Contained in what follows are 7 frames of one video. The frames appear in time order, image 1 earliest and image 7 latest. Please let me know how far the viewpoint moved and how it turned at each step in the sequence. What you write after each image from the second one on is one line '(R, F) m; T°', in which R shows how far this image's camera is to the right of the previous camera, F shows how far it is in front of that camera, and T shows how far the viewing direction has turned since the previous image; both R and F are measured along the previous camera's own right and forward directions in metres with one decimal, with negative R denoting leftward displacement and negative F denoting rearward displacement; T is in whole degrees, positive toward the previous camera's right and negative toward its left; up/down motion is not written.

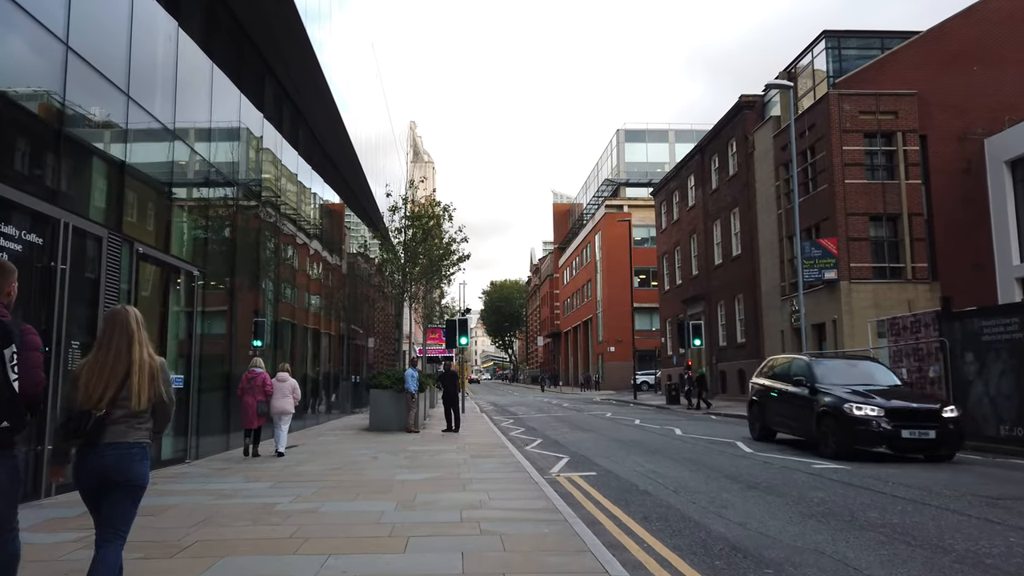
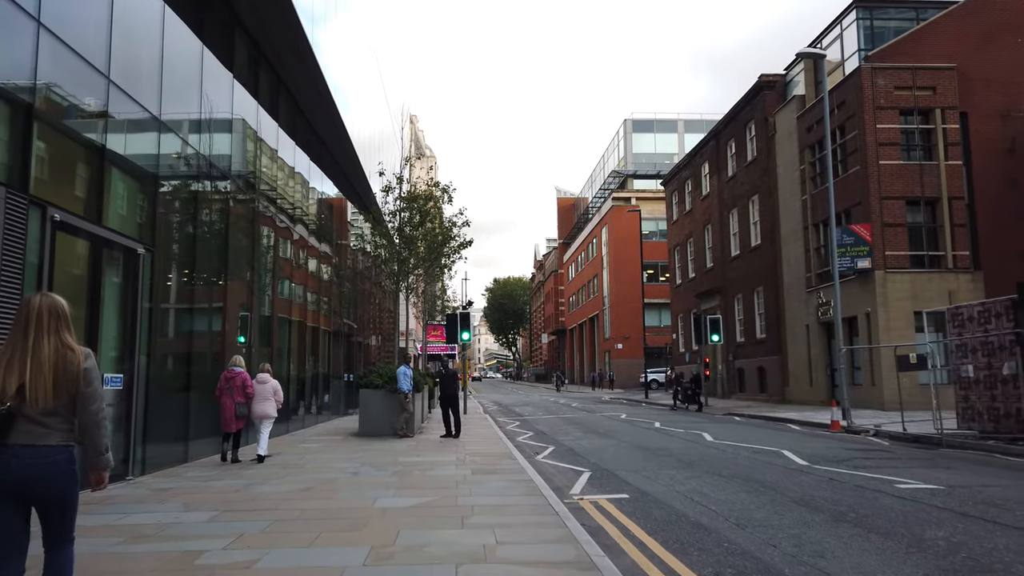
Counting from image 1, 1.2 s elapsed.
(-0.1, +2.0) m; 0°
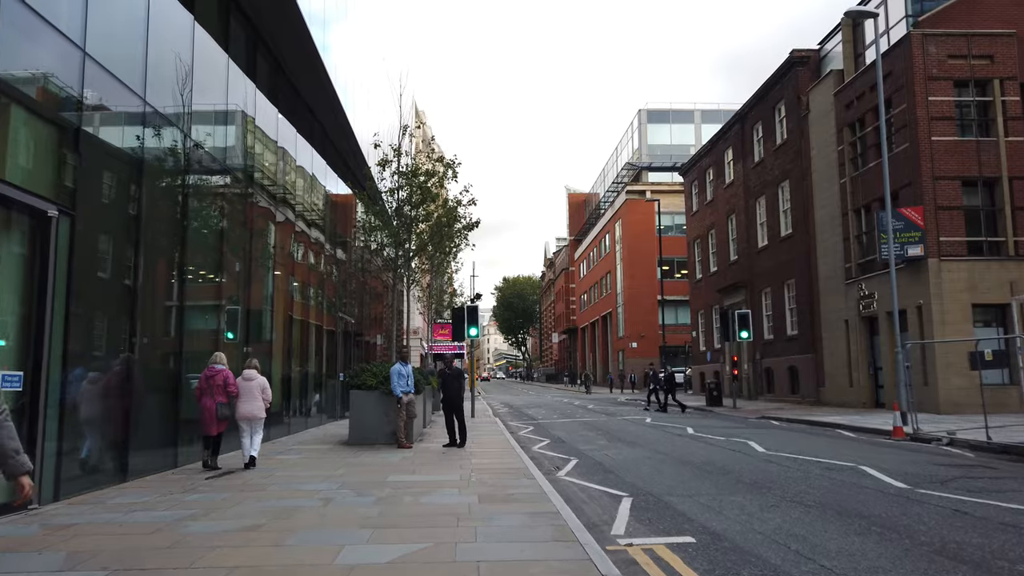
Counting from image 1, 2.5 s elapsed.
(-0.1, +2.2) m; -1°
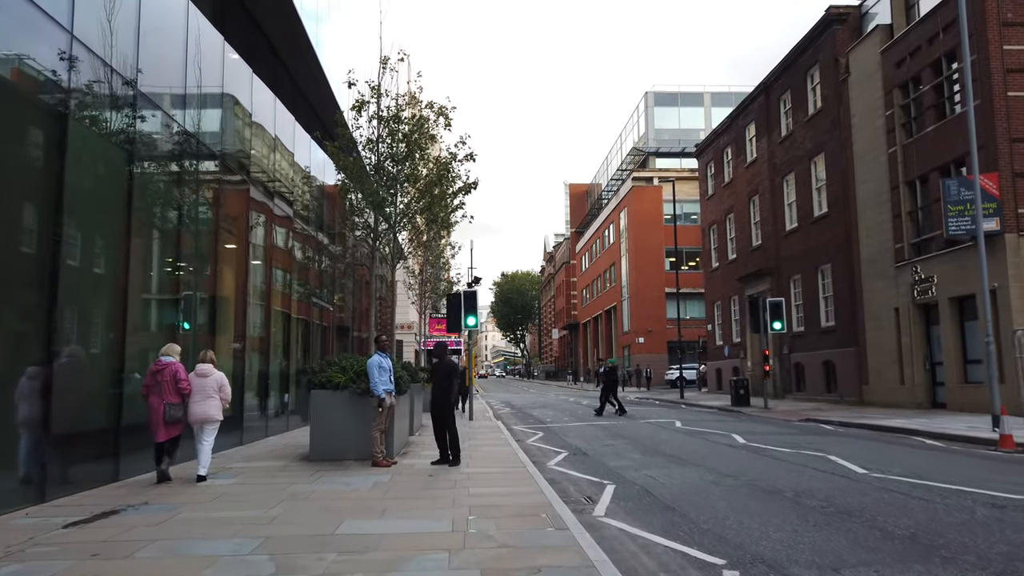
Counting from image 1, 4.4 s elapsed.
(-0.2, +3.1) m; 0°
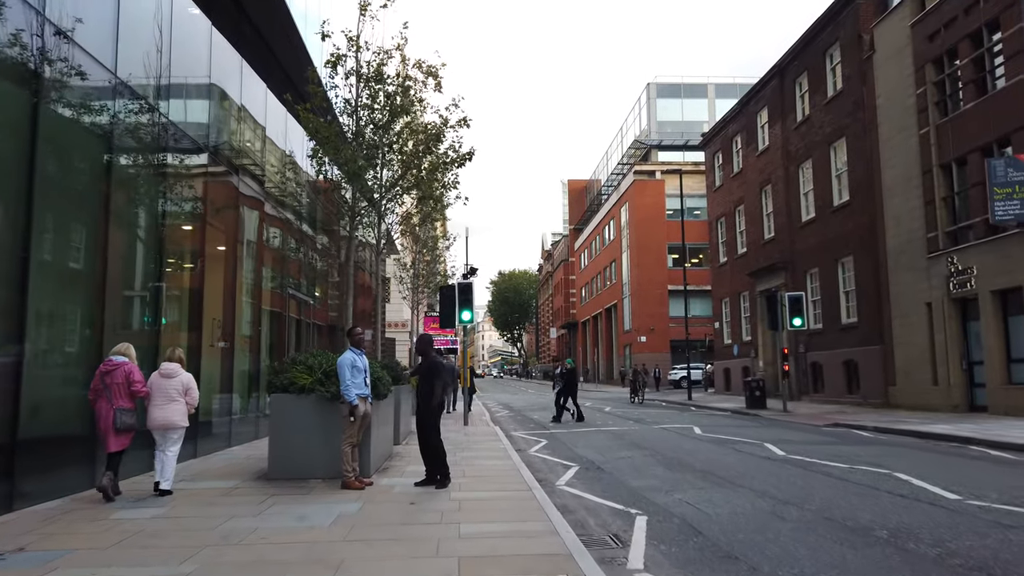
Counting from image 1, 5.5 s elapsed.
(-0.1, +1.8) m; 0°
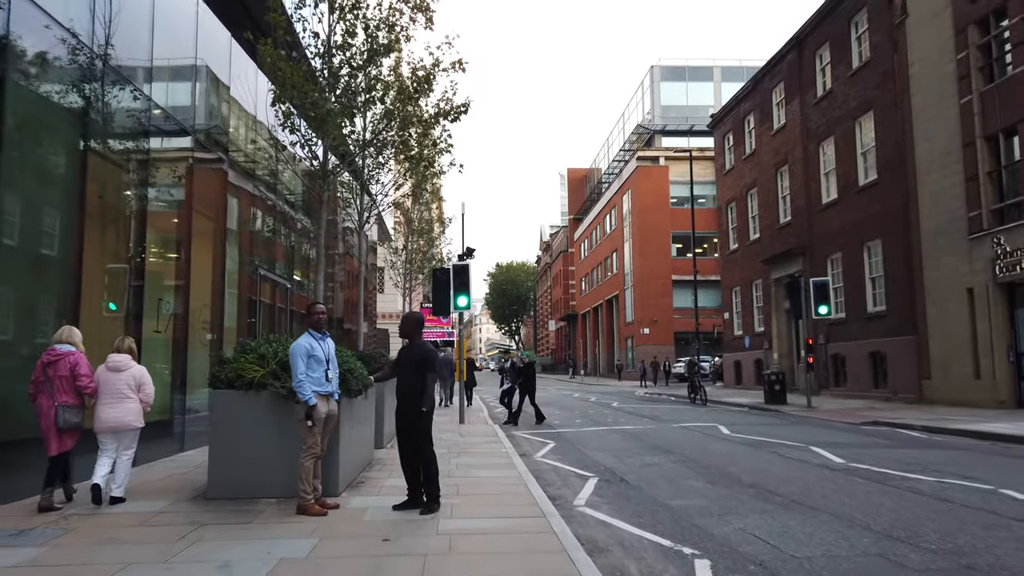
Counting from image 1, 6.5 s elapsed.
(-0.1, +1.8) m; 0°
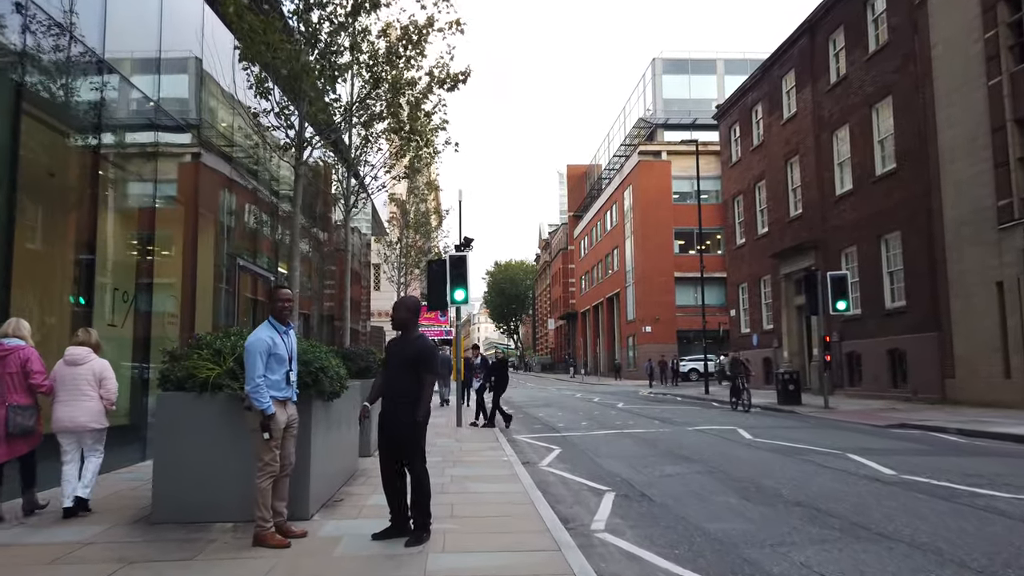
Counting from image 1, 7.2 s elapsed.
(-0.1, +1.1) m; 0°
